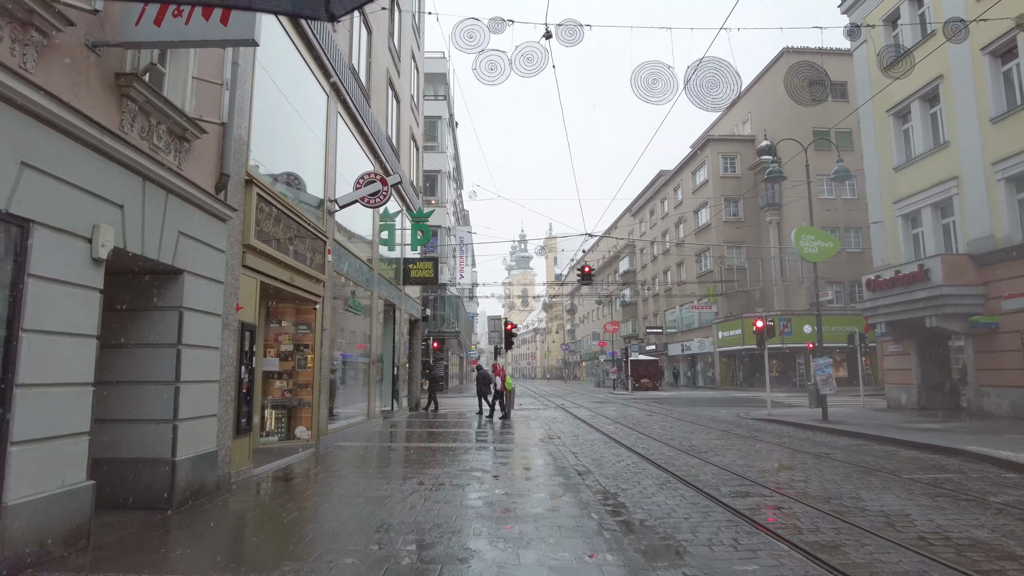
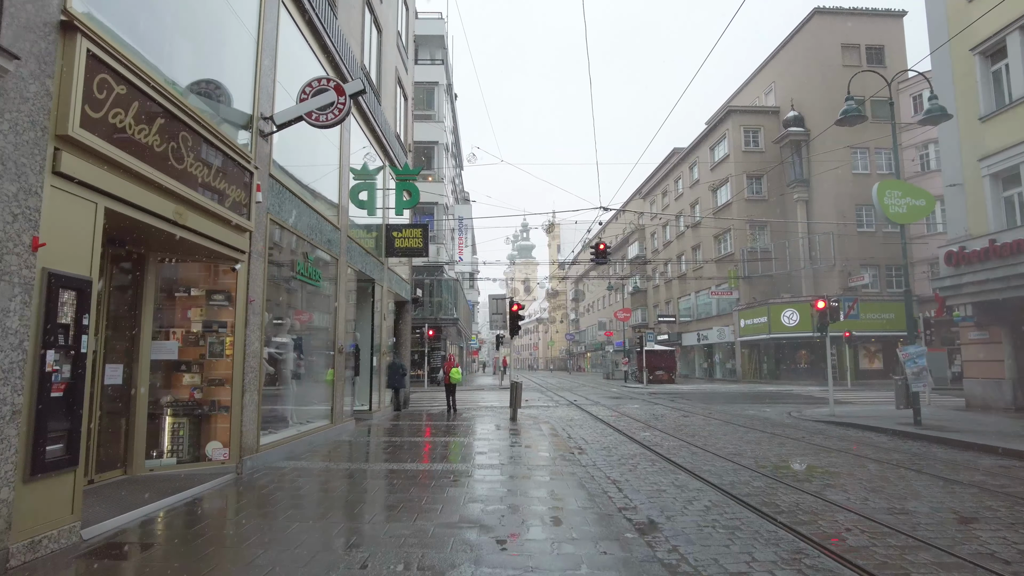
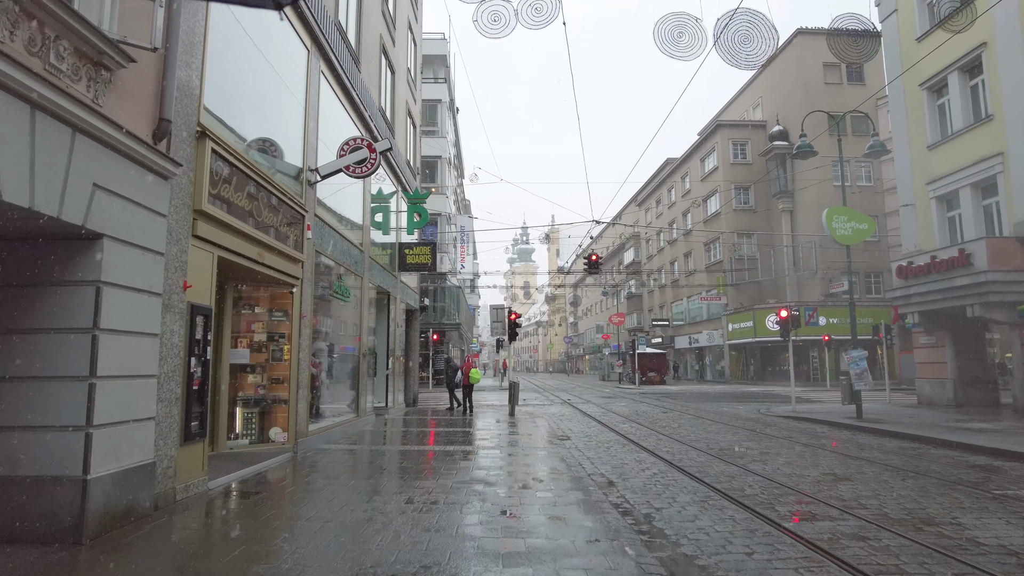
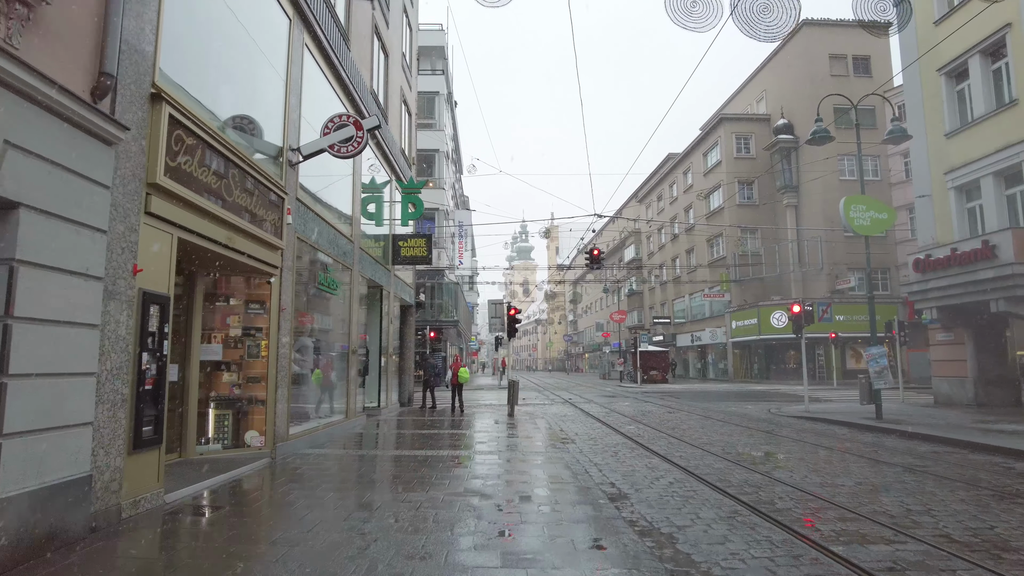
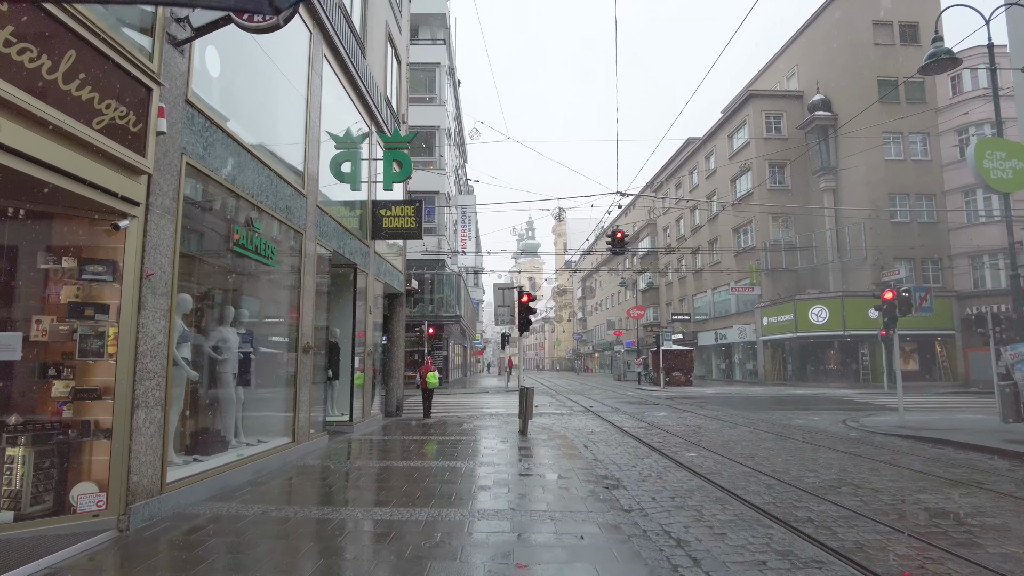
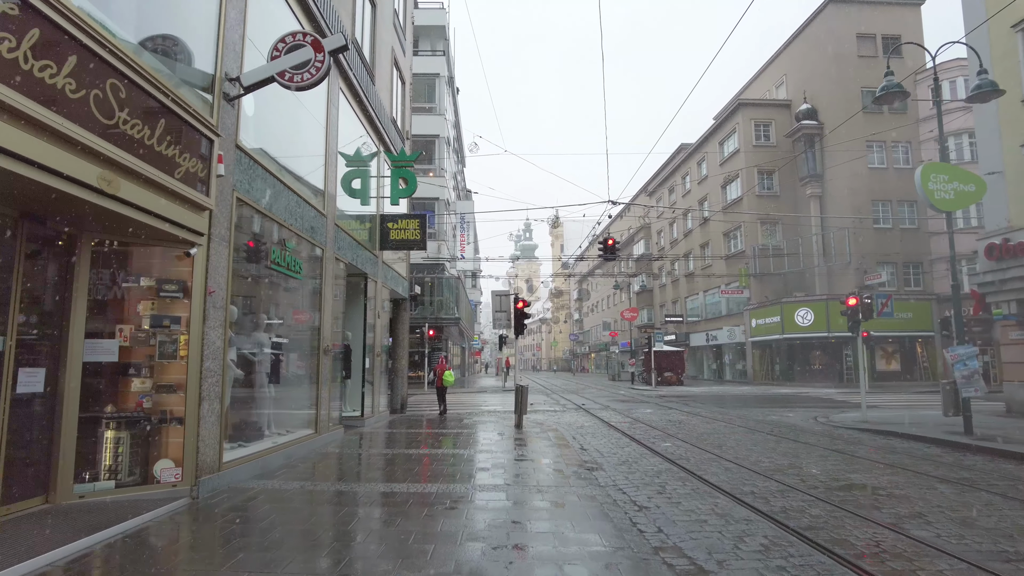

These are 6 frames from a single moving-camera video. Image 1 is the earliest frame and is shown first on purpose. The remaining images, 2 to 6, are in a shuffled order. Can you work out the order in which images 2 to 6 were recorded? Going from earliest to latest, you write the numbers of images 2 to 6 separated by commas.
3, 4, 2, 6, 5
